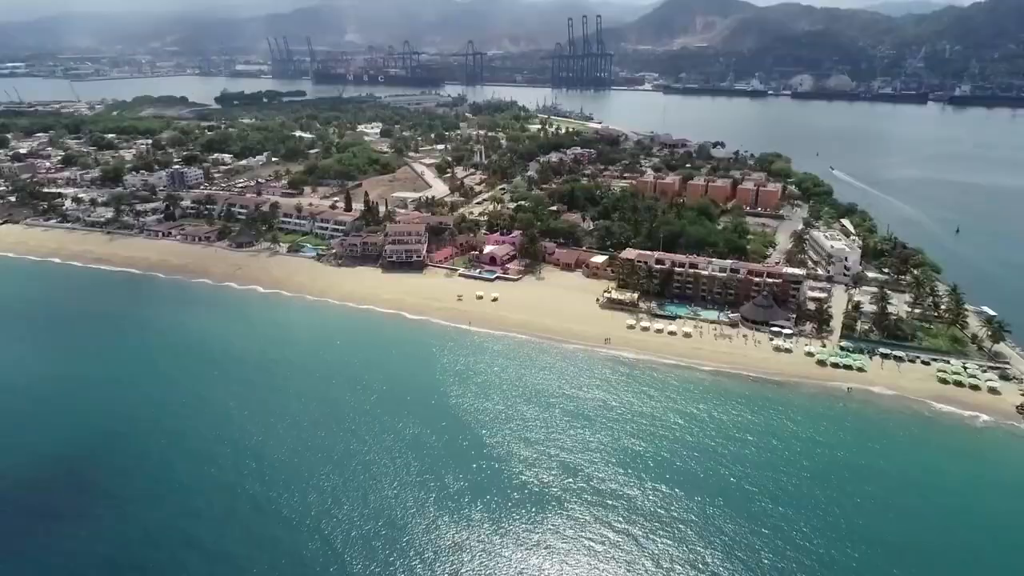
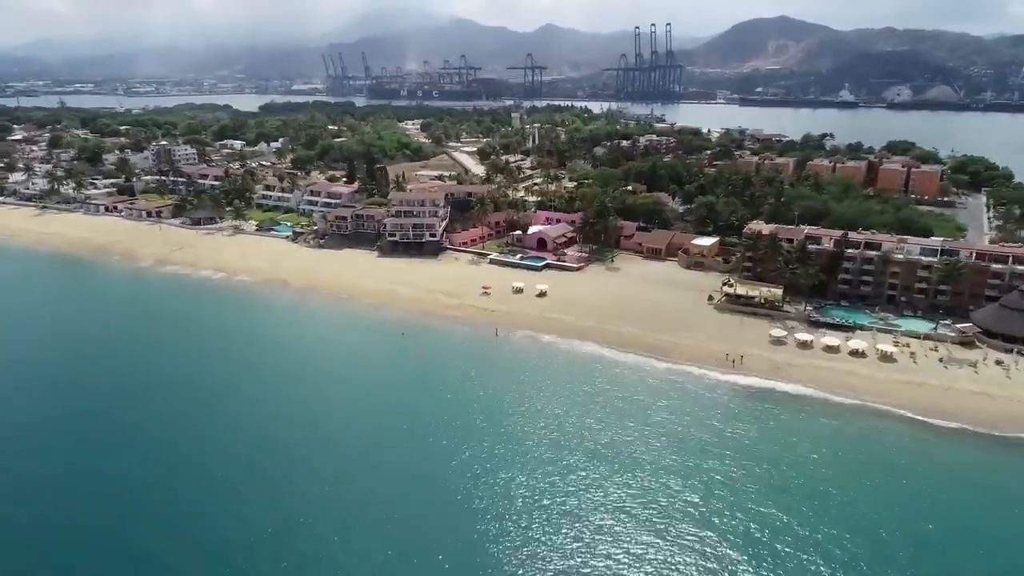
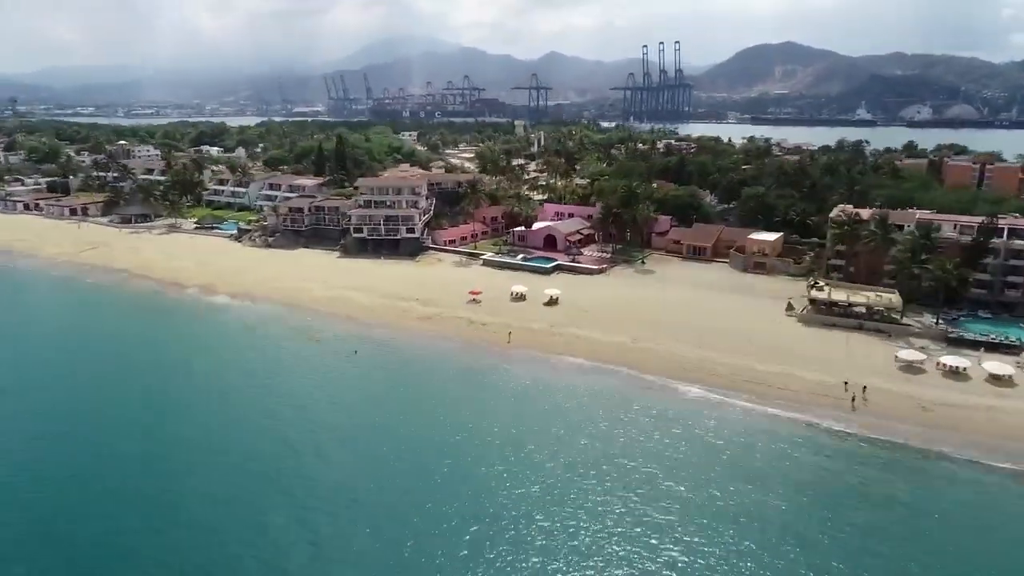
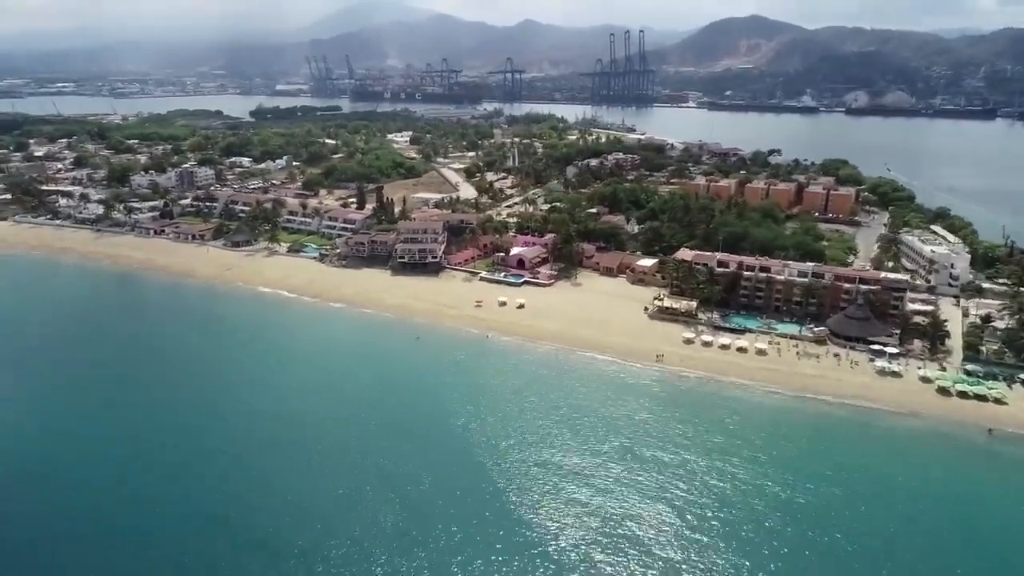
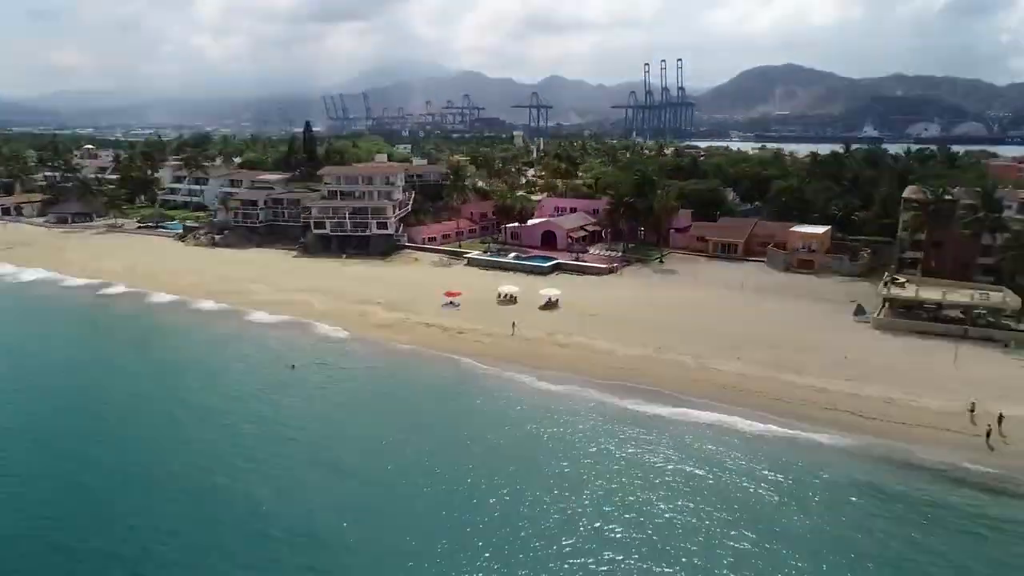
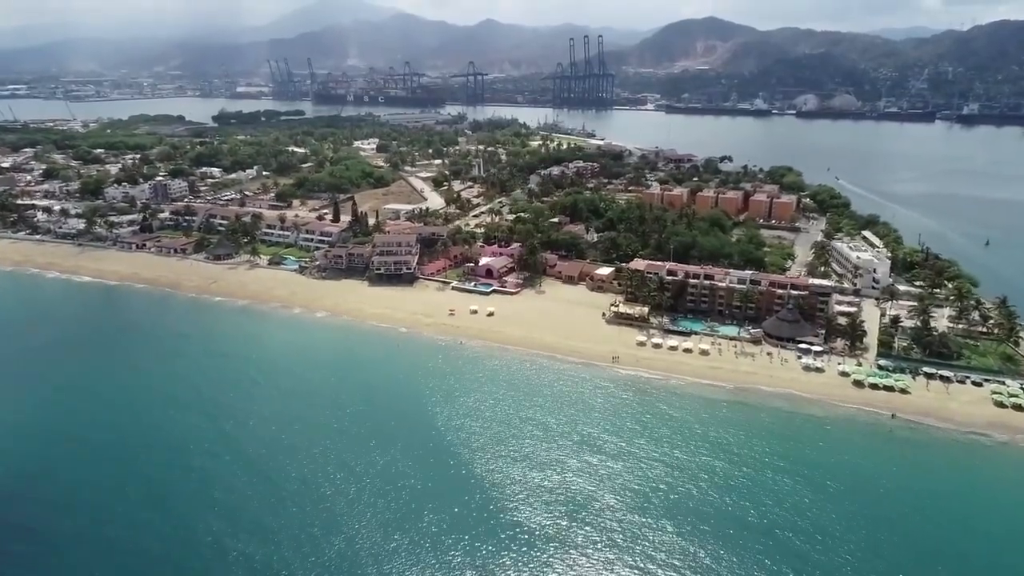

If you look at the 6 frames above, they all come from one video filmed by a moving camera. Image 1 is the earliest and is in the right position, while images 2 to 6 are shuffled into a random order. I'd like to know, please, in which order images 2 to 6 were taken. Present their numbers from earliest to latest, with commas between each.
6, 4, 2, 3, 5
